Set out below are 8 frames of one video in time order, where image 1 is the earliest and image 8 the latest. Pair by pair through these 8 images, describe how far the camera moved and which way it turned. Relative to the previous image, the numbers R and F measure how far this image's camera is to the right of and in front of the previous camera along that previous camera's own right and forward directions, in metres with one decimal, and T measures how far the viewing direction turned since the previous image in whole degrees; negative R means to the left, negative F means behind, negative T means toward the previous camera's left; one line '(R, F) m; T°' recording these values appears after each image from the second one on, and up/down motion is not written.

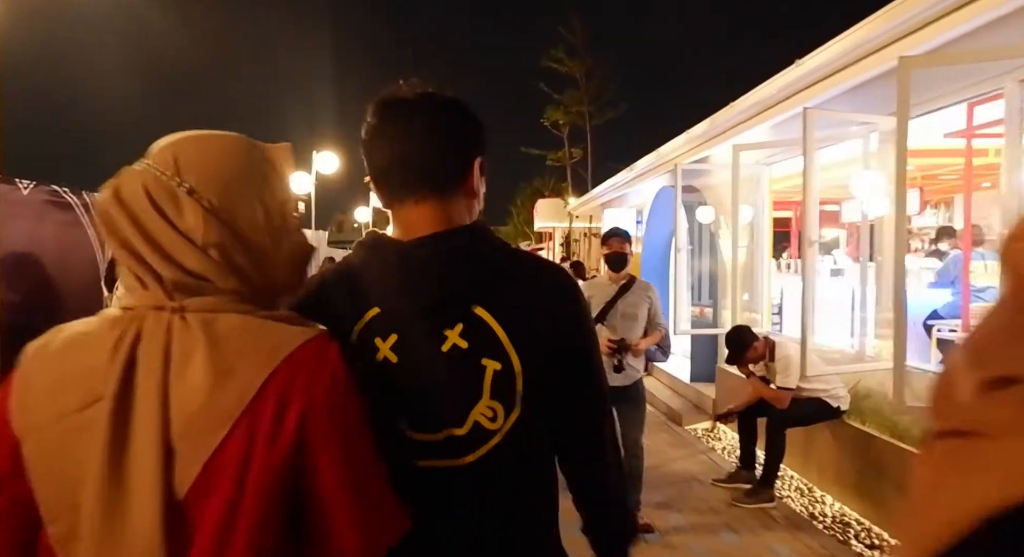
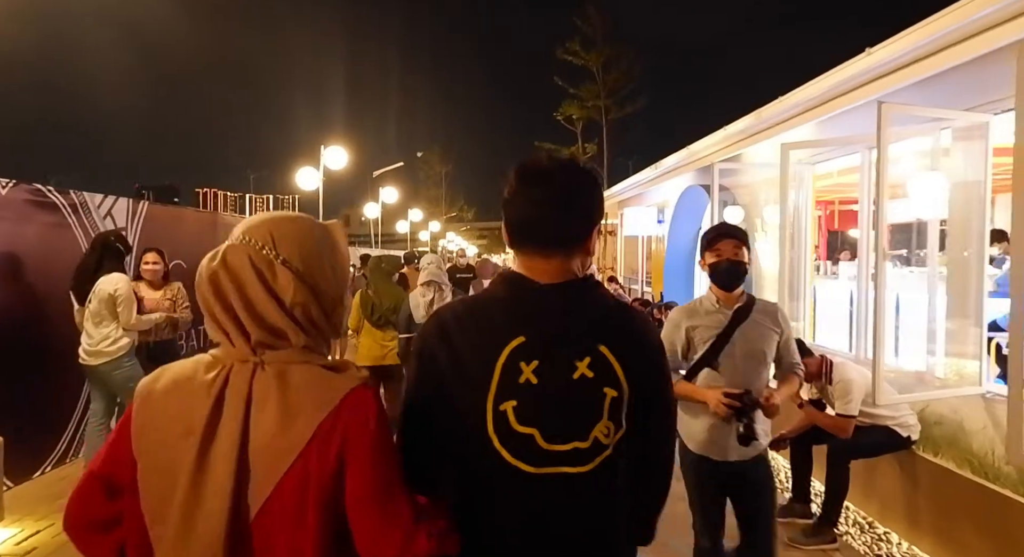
(-0.2, +0.5) m; -1°
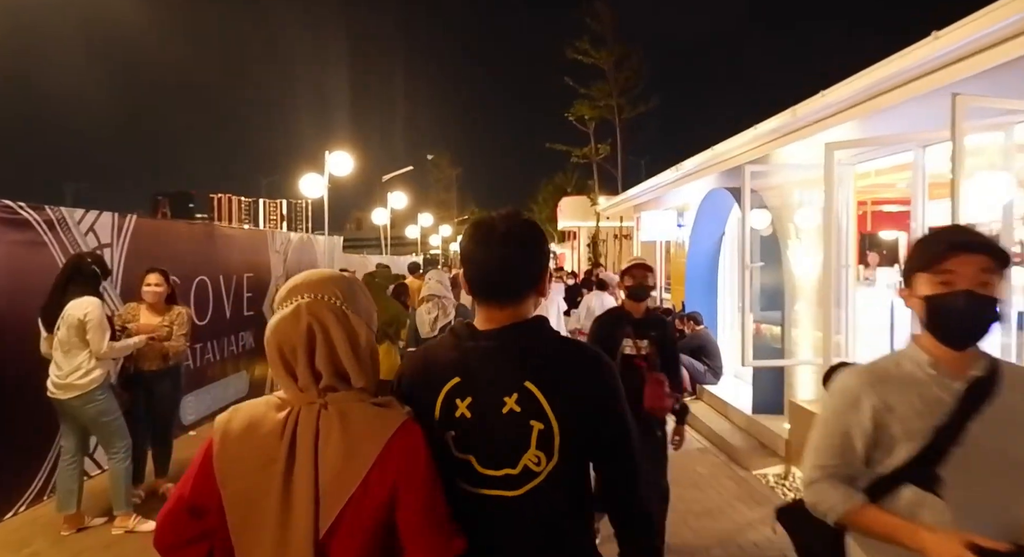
(0.0, +0.5) m; -1°
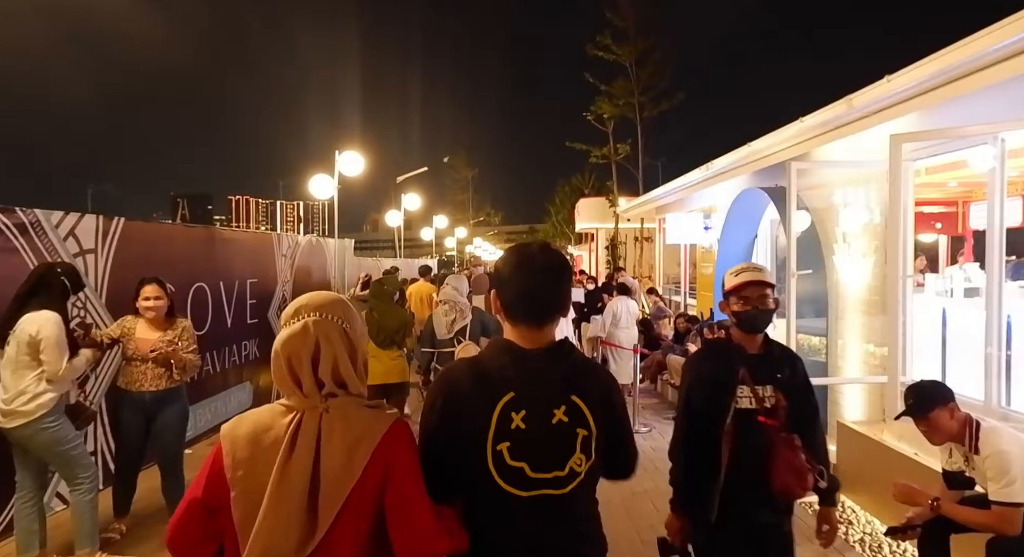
(0.0, +0.5) m; -2°
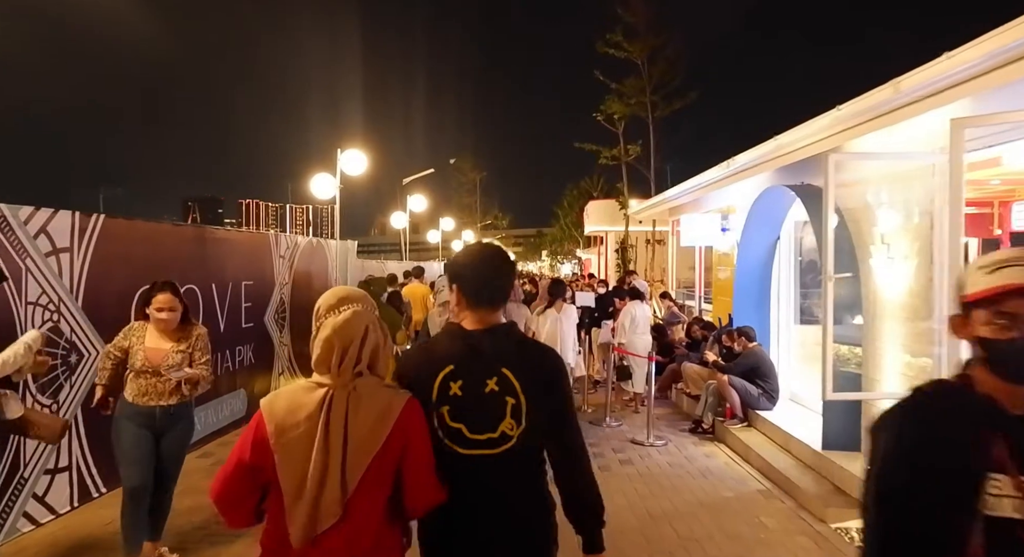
(0.0, +0.4) m; -1°
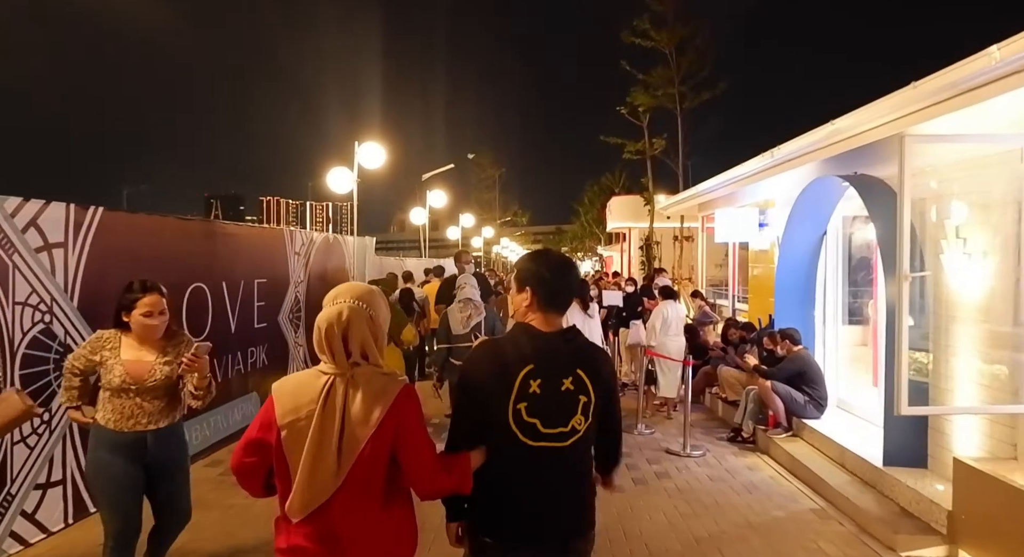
(-0.1, +0.5) m; -2°
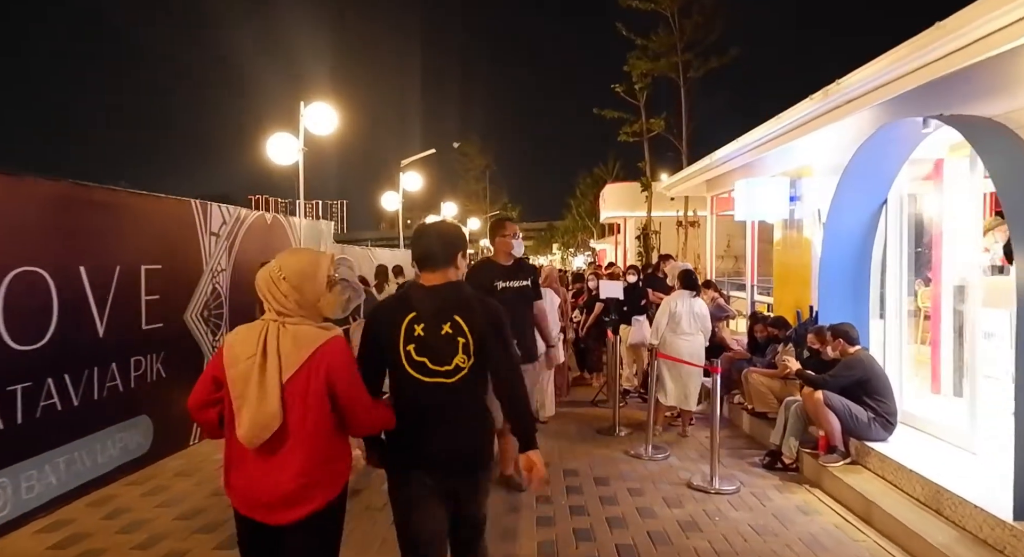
(+0.2, +1.8) m; +1°
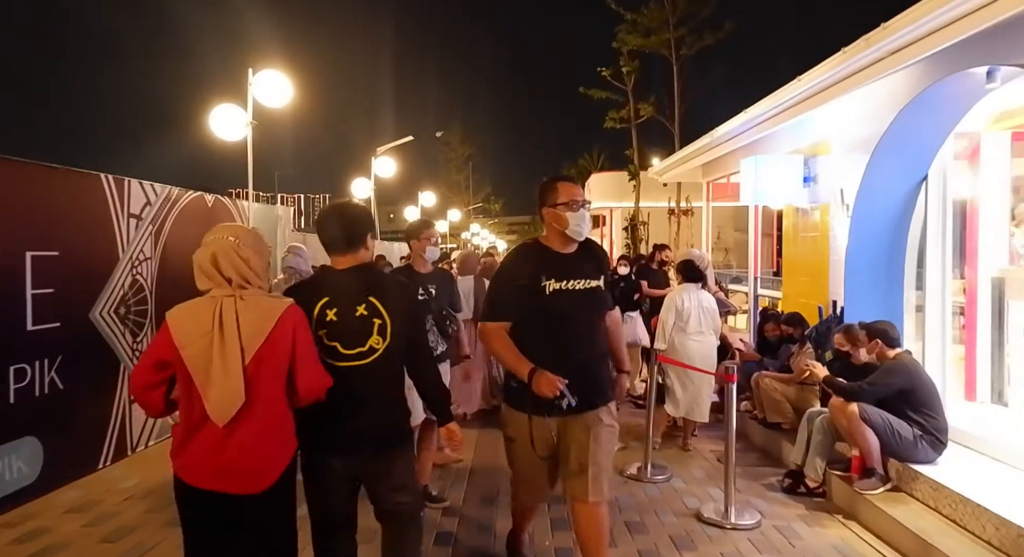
(+0.1, +1.1) m; +2°
